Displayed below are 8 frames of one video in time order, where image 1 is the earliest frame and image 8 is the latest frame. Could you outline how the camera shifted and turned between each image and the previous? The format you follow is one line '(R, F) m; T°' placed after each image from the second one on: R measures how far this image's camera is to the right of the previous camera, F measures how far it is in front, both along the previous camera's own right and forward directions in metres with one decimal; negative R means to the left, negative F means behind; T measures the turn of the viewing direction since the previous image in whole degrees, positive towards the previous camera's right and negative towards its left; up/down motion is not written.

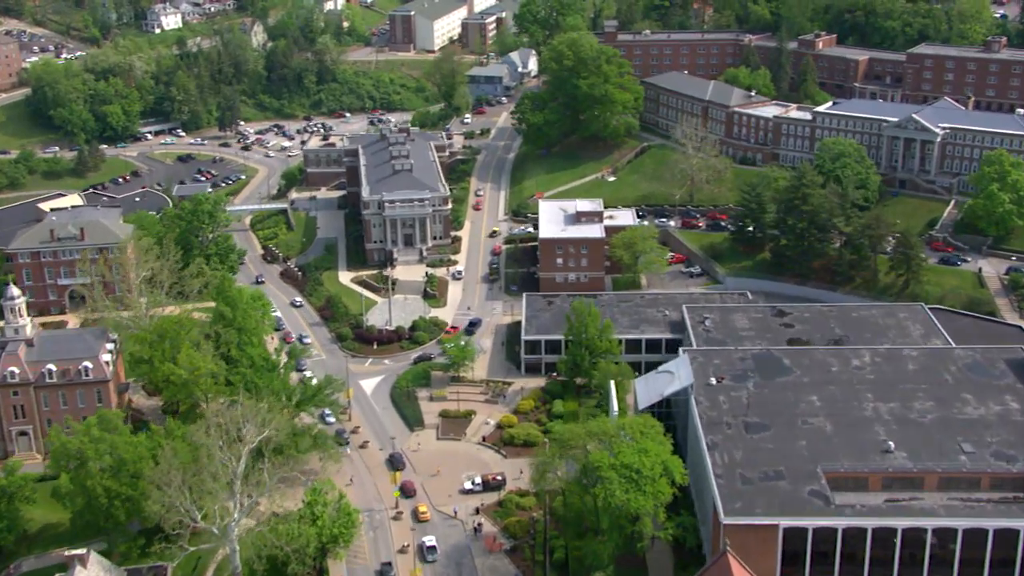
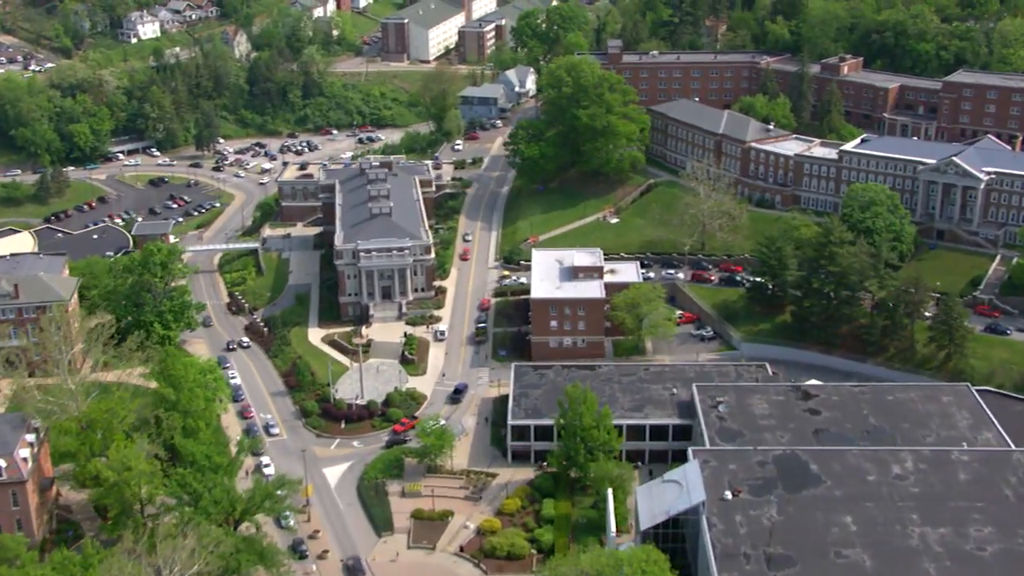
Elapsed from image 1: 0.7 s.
(+1.1, +8.4) m; 0°
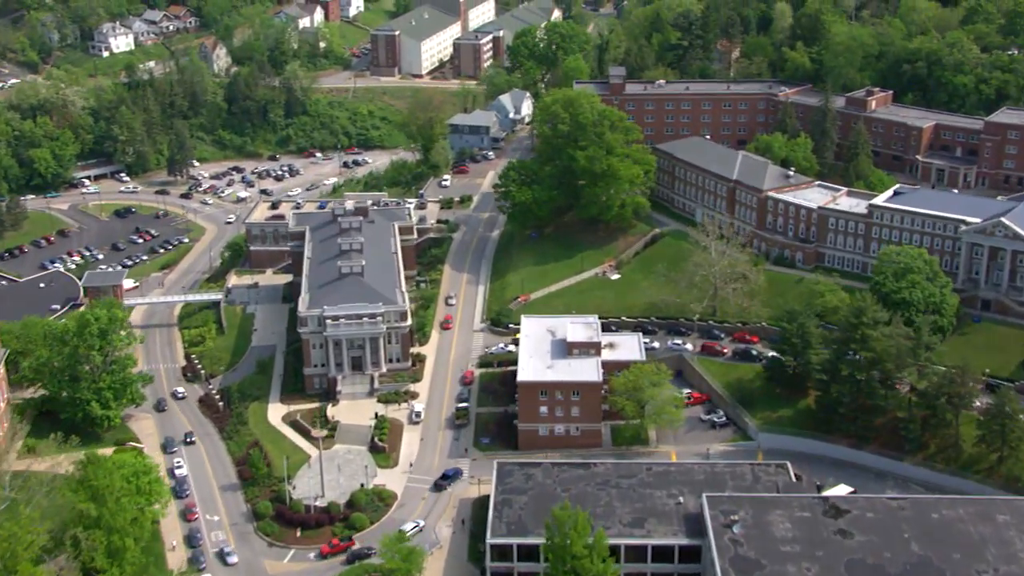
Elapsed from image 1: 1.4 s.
(+1.1, +8.3) m; 0°
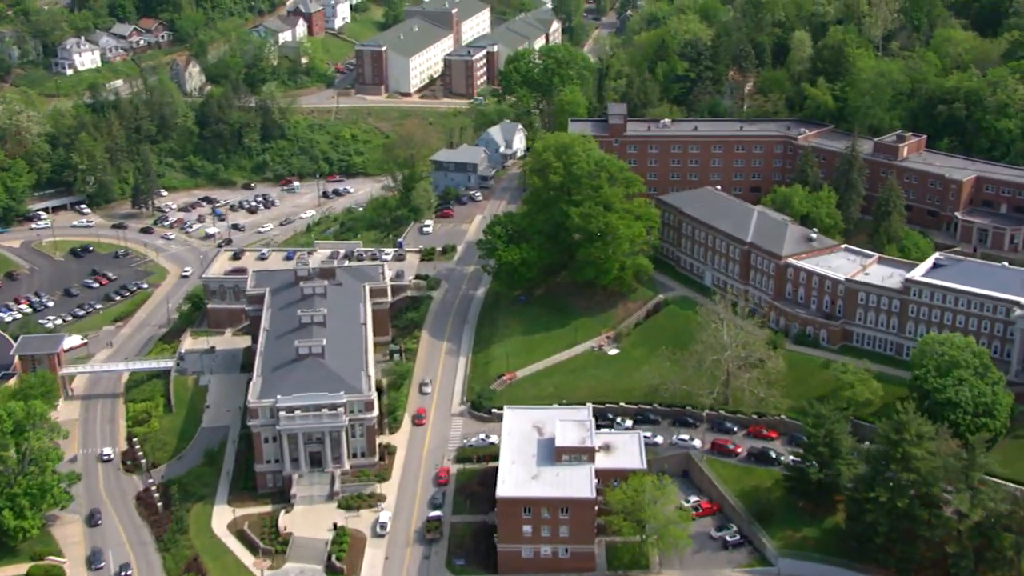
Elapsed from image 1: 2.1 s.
(+1.0, +8.4) m; 0°
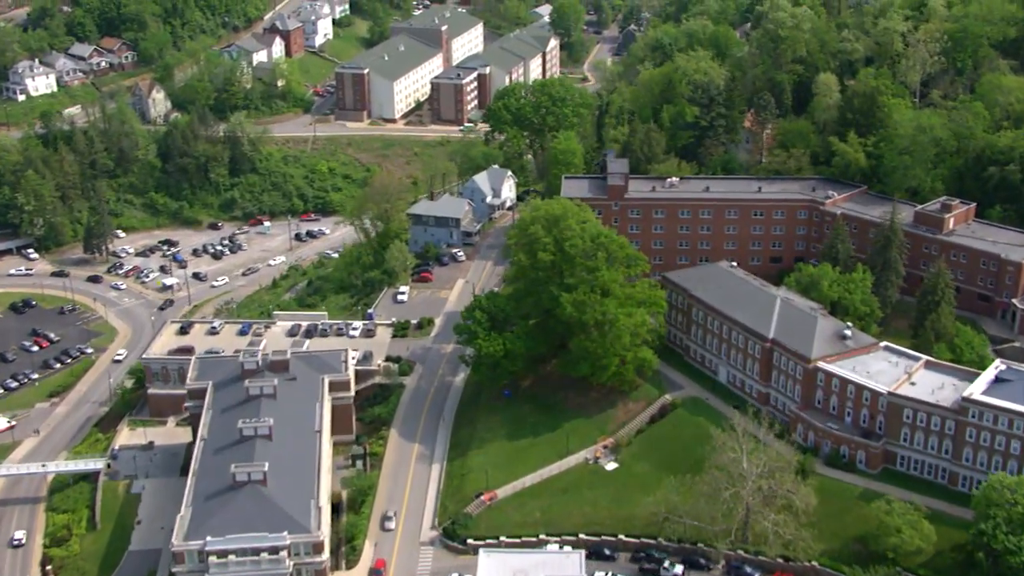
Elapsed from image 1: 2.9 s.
(+1.0, +9.3) m; 0°
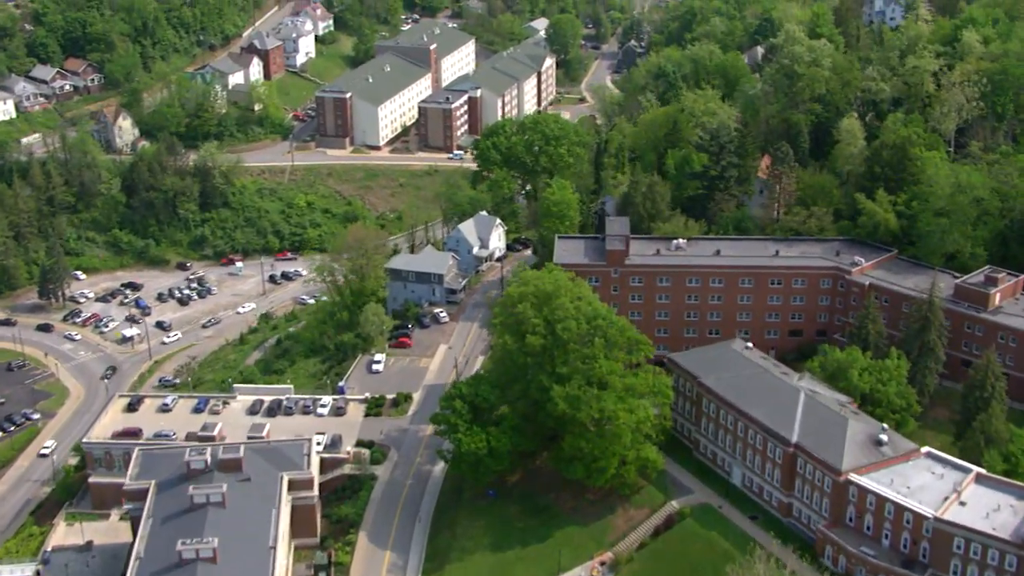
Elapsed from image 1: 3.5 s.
(+0.6, +7.1) m; 0°
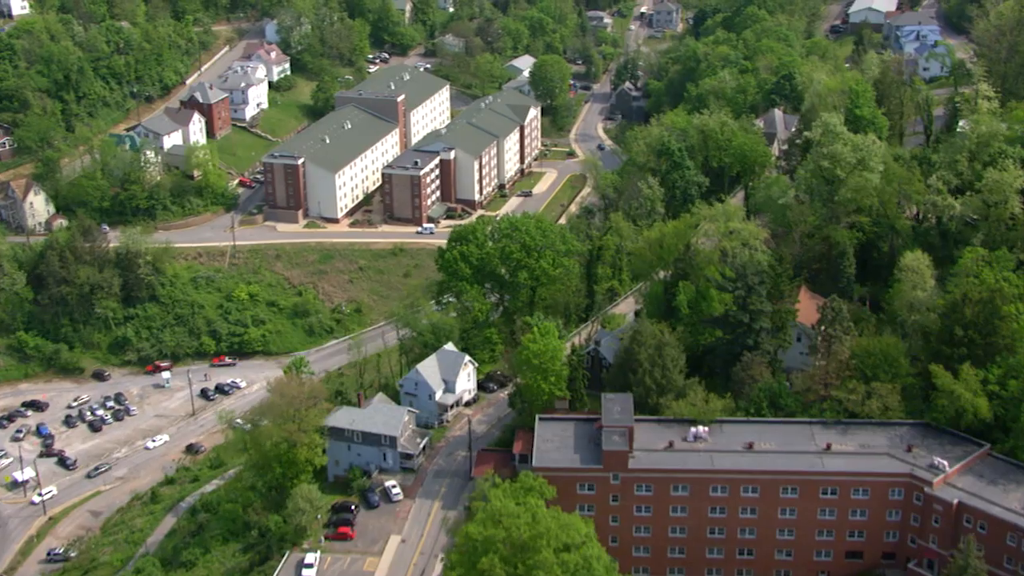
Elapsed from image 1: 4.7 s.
(+0.9, +14.0) m; +1°
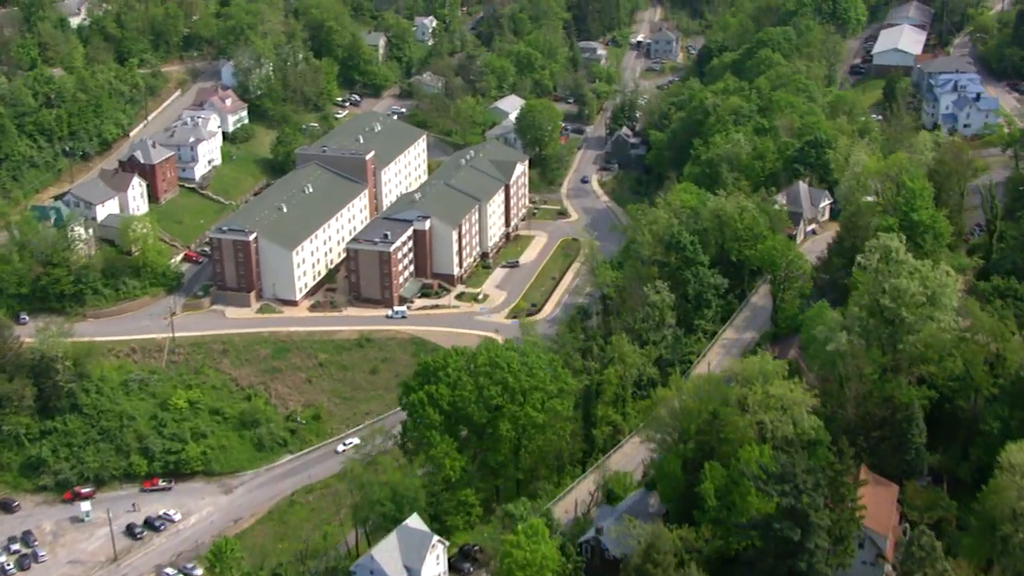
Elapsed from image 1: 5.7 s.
(+0.5, +11.7) m; 0°
